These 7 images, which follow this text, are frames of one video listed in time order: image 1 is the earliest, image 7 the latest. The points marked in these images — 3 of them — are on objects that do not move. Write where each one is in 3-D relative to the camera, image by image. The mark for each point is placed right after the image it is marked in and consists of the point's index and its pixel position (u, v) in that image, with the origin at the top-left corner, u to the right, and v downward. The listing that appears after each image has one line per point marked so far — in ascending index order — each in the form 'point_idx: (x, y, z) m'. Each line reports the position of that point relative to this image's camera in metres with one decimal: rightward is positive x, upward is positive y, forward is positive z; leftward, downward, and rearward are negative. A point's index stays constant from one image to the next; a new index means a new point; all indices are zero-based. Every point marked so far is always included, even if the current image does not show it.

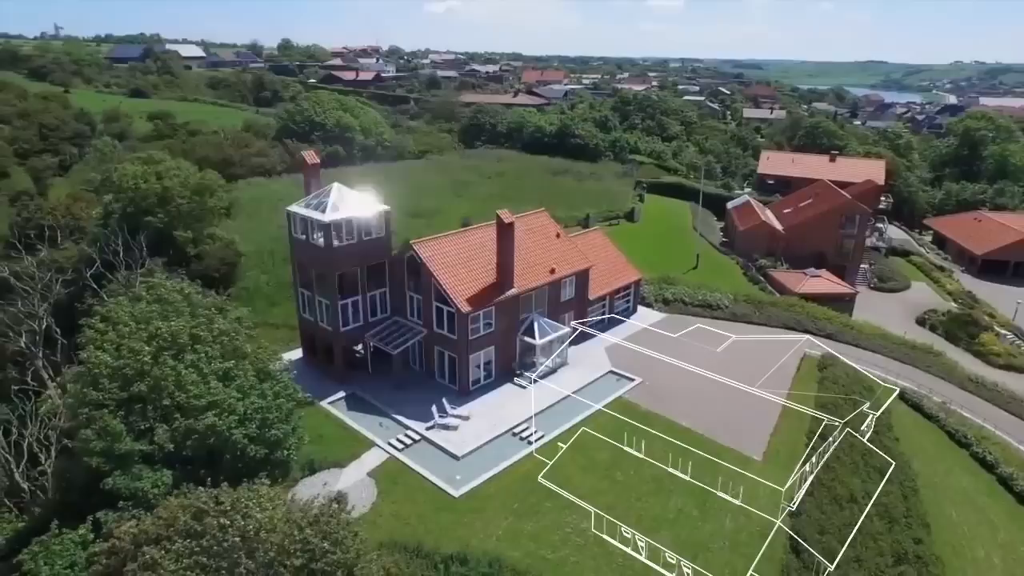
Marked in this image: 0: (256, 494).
0: (-7.6, -6.1, +19.7) m
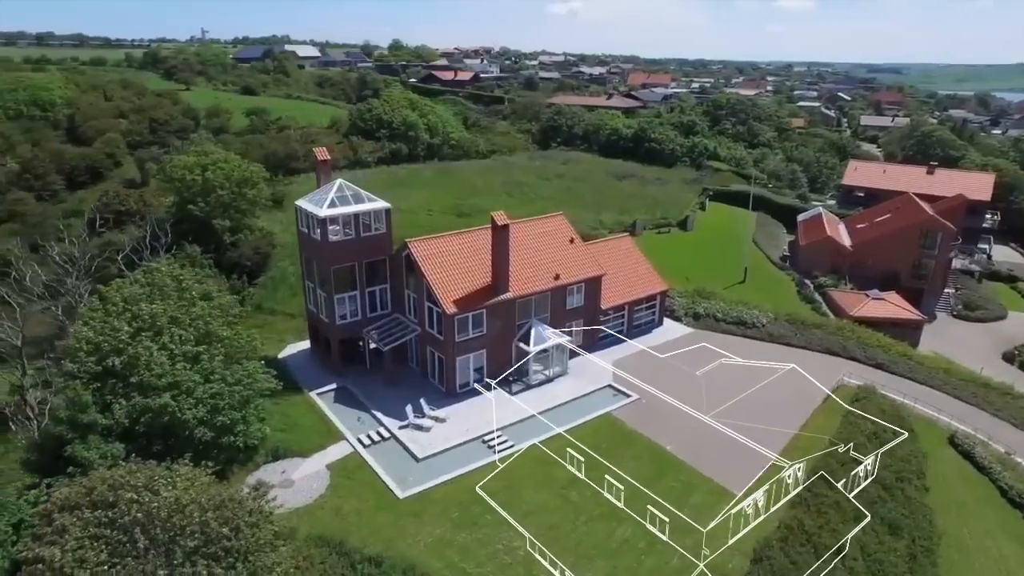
0: (-10.4, -5.7, +20.5) m
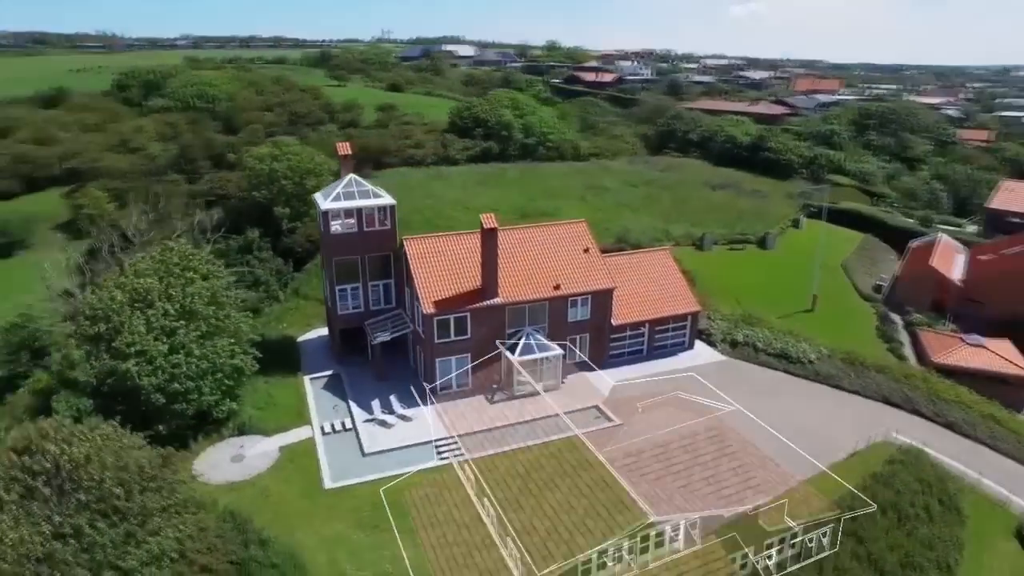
0: (-14.0, -4.9, +22.5) m
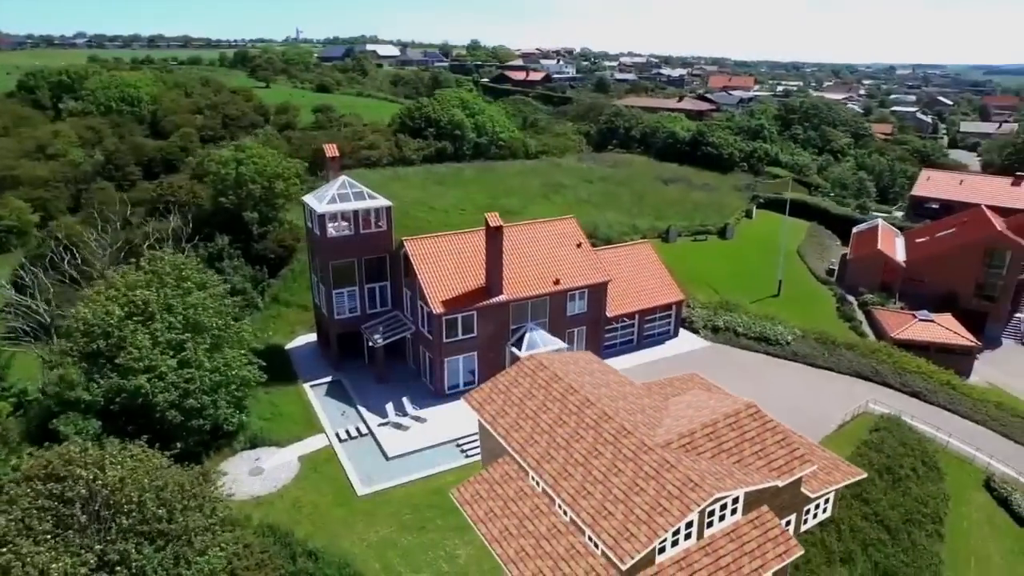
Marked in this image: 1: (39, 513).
0: (-12.4, -5.4, +21.4) m
1: (-13.9, -6.6, +19.6) m
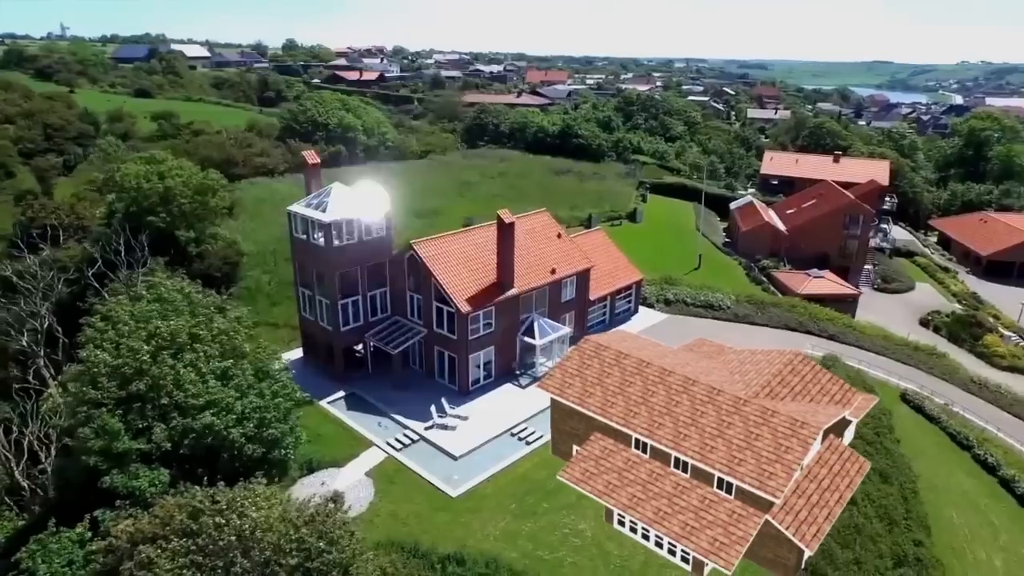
0: (-7.7, -6.1, +19.7) m
1: (-8.6, -7.4, +17.6) m
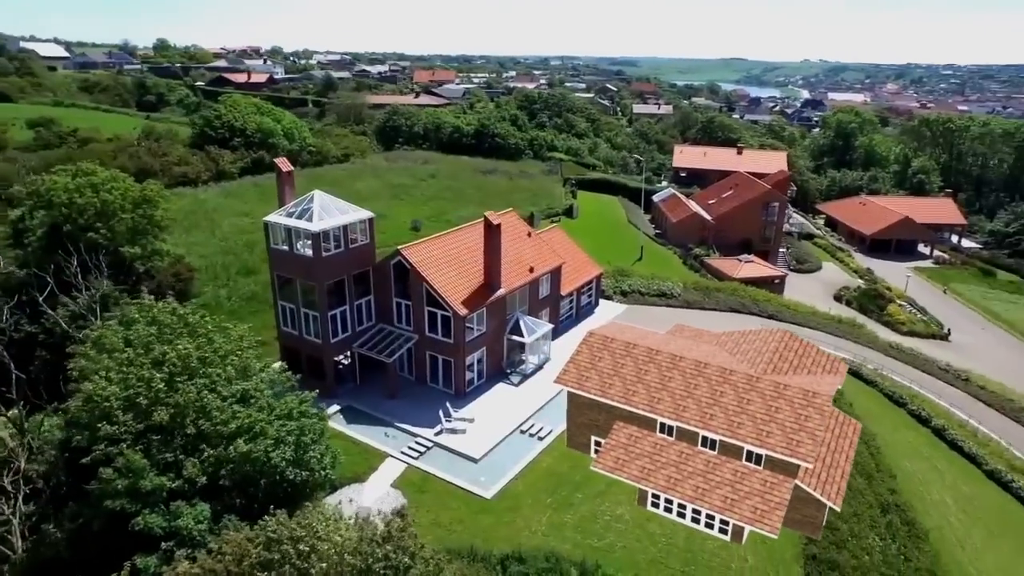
0: (-5.5, -6.5, +18.9) m
1: (-5.9, -7.9, +16.7) m
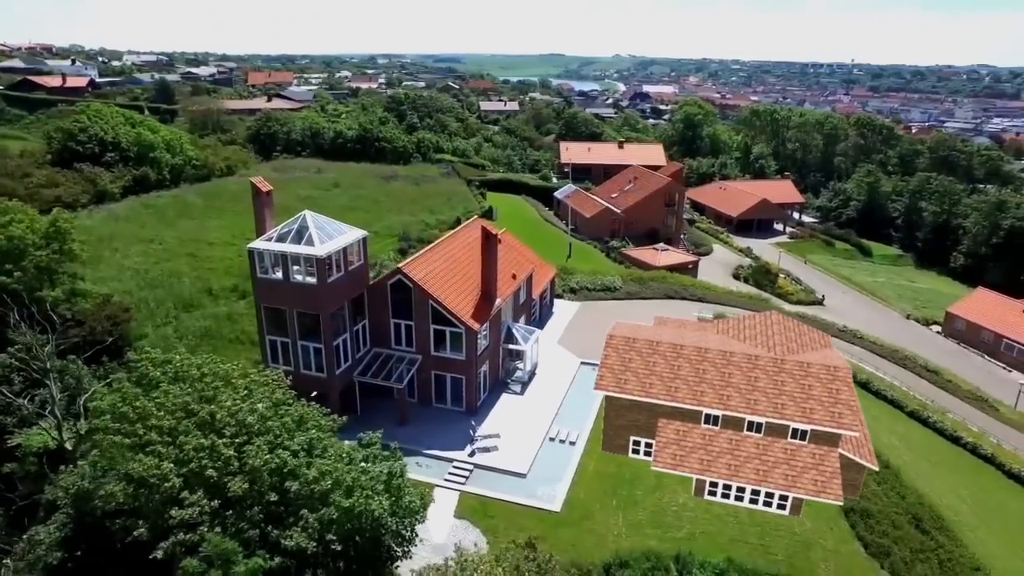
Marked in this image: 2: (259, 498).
0: (-1.3, -7.3, +17.6) m
1: (-1.1, -8.7, +15.4) m
2: (-7.1, -5.8, +18.7) m
